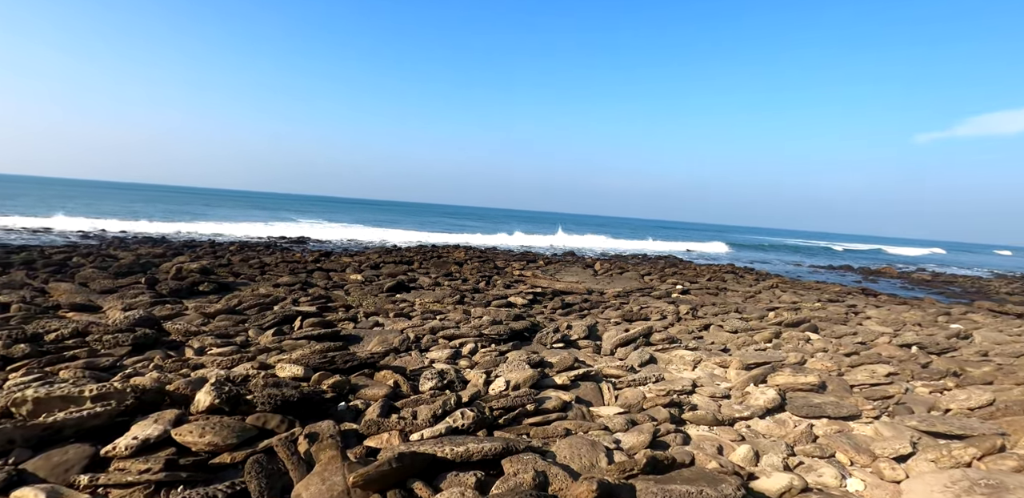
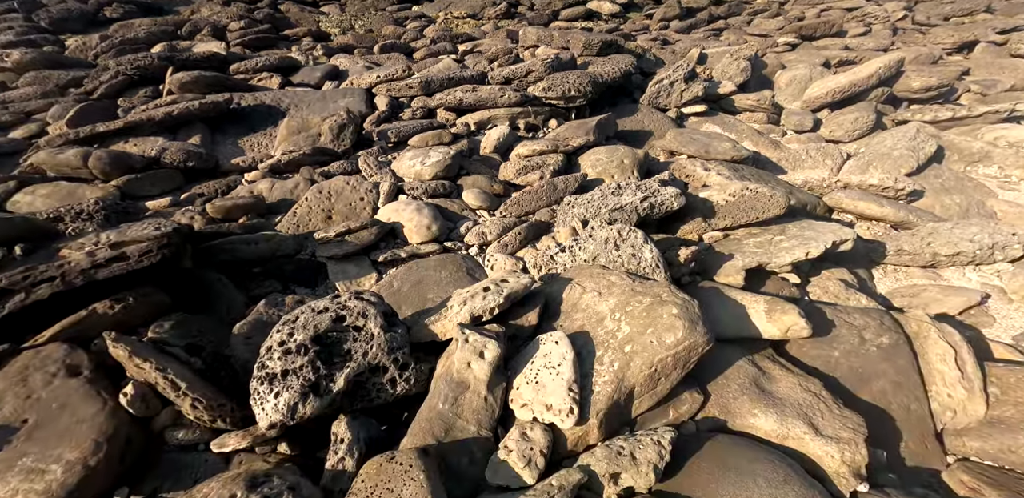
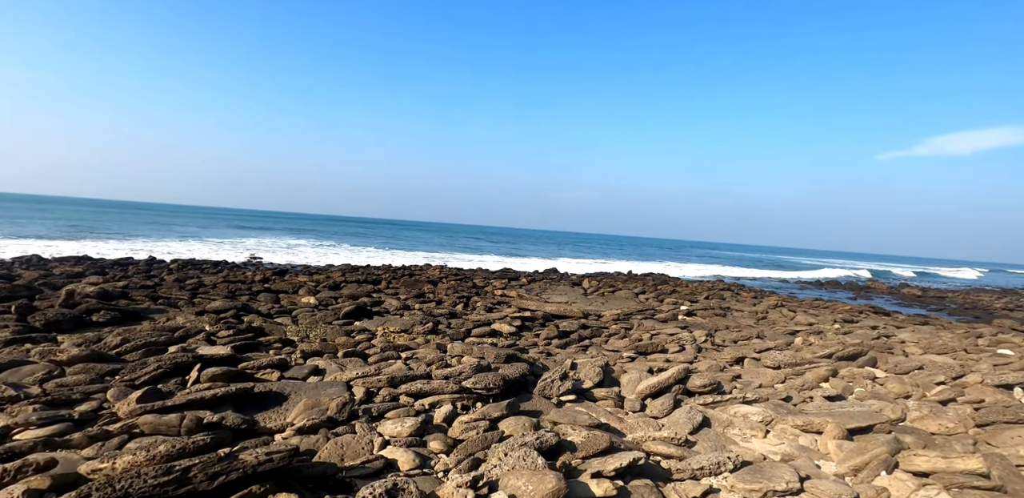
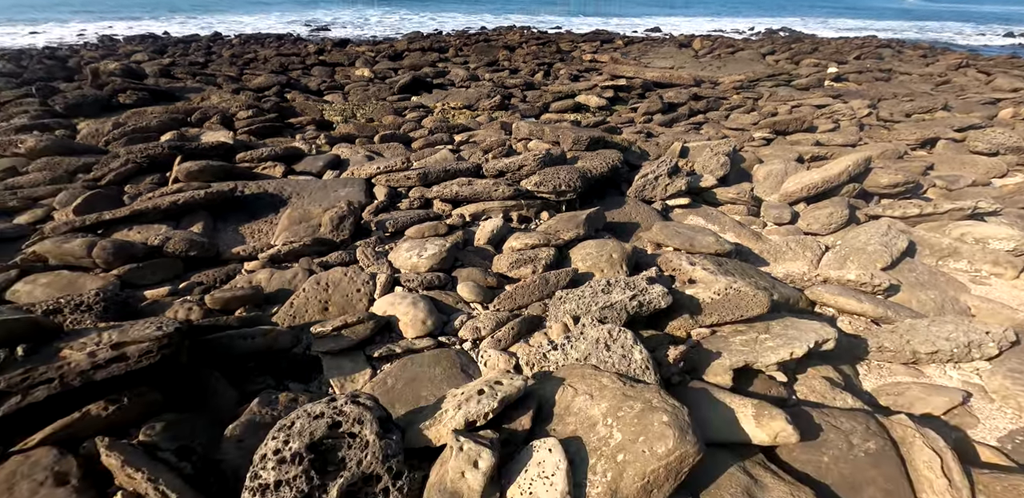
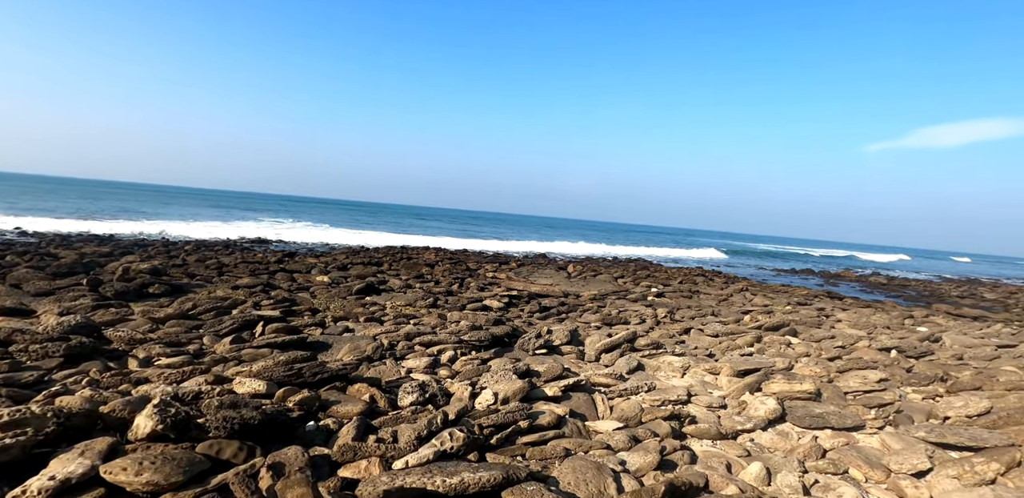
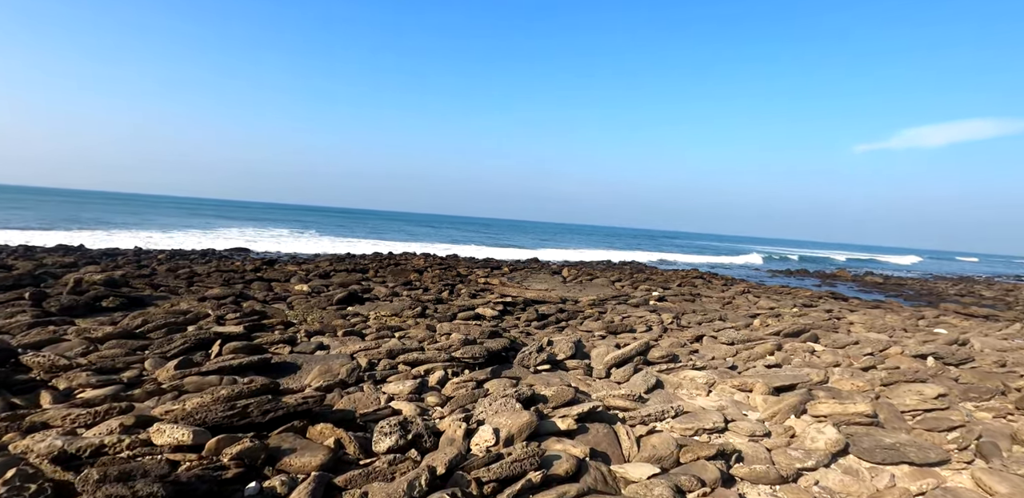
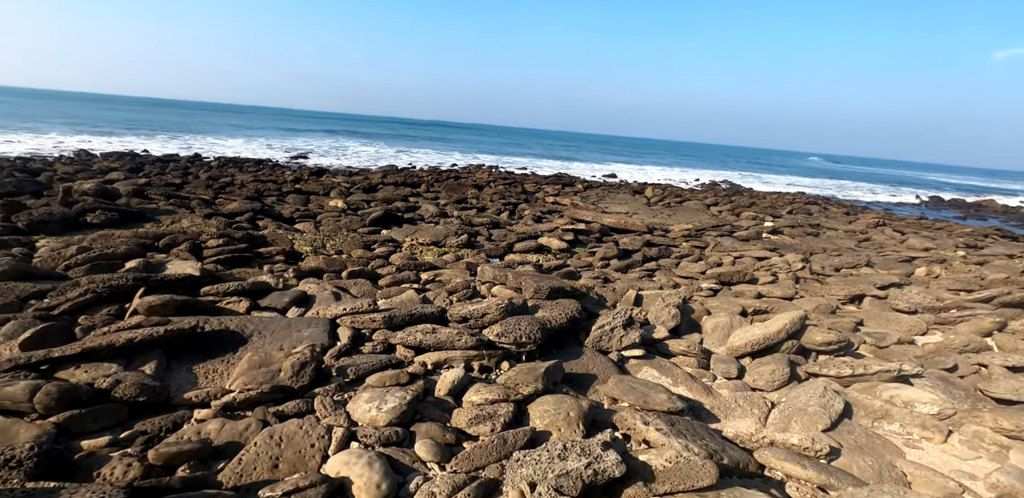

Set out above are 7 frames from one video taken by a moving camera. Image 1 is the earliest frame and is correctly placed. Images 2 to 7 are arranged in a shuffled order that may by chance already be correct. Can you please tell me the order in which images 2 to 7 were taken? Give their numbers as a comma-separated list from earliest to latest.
5, 6, 3, 7, 4, 2
